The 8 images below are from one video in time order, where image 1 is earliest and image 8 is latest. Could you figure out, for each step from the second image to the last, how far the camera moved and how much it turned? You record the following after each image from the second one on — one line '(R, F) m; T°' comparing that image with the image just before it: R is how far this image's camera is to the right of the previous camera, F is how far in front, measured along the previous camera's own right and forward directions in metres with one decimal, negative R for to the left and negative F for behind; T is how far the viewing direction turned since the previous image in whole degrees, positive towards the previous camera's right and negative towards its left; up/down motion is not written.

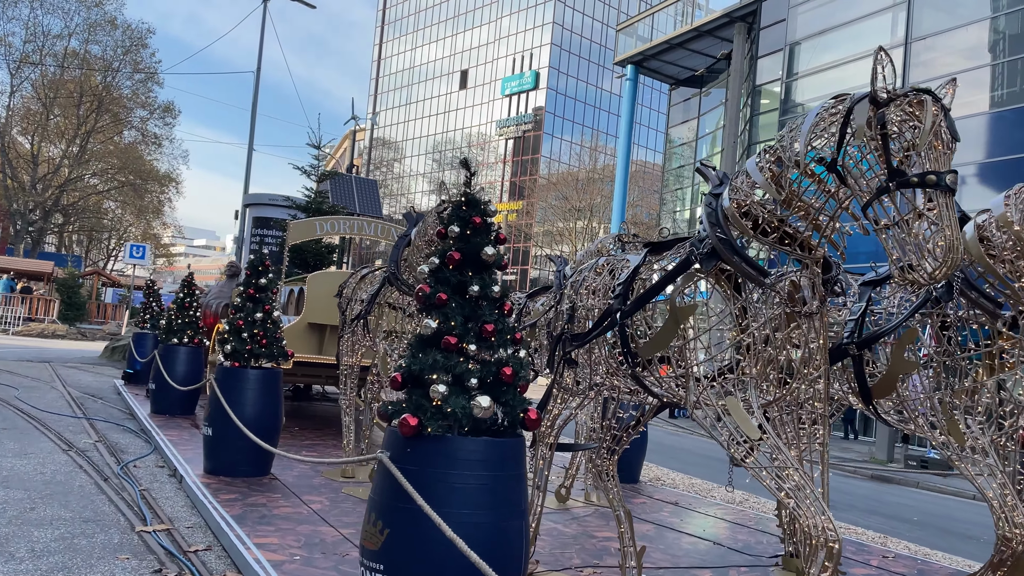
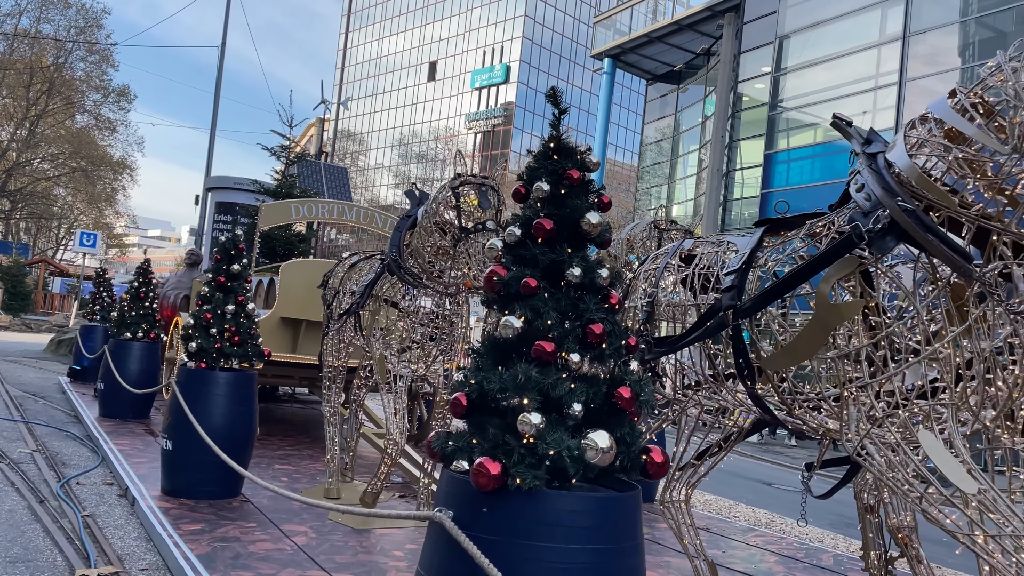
(-0.4, +0.9) m; +3°
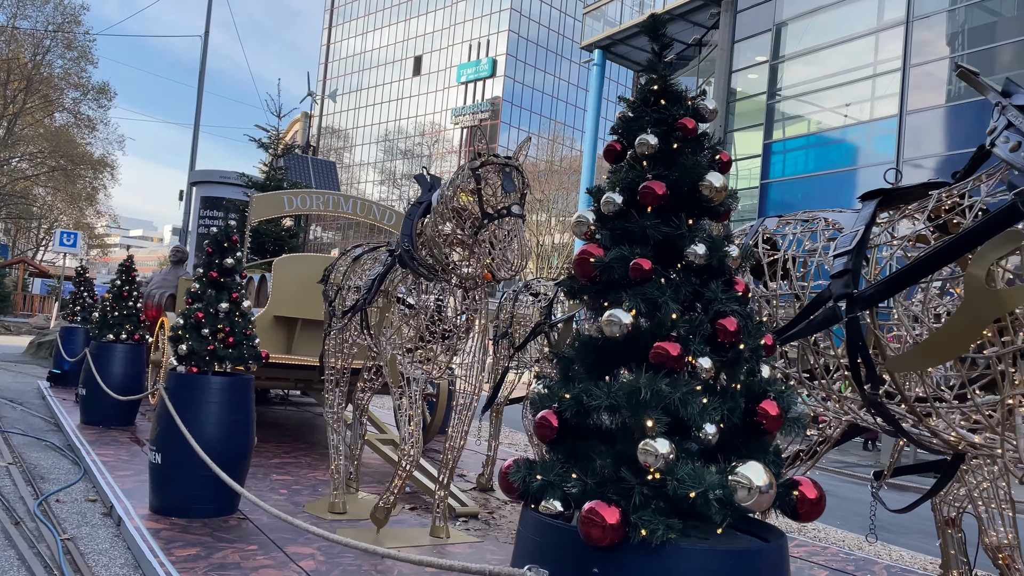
(-0.3, +0.5) m; +1°
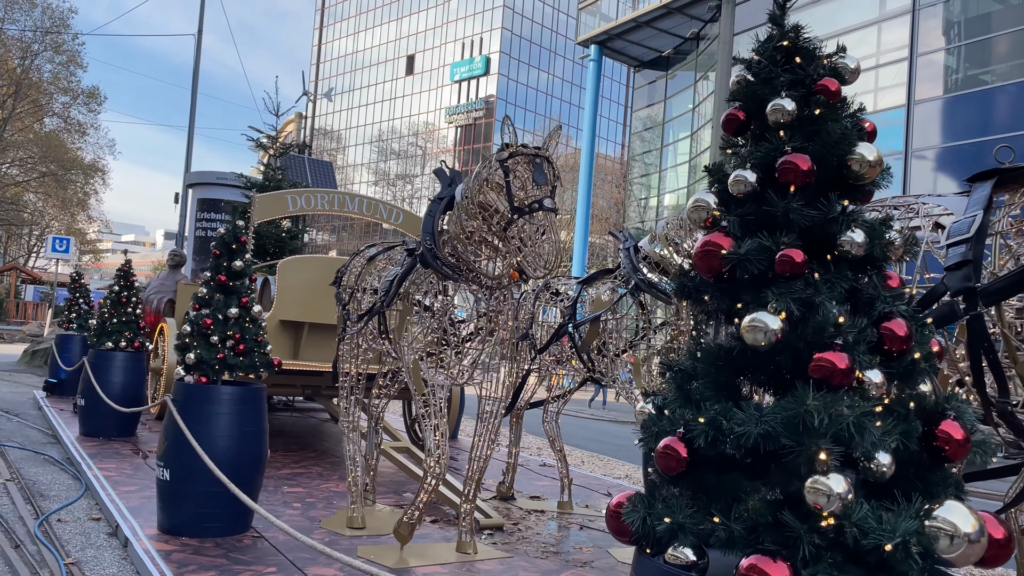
(-0.2, +0.3) m; 0°
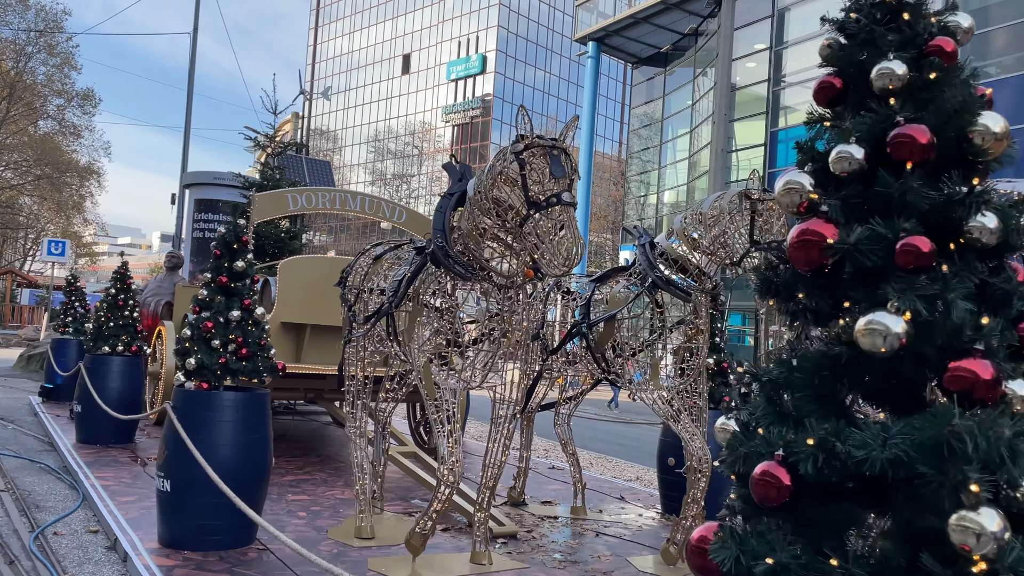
(-0.1, +0.2) m; 0°
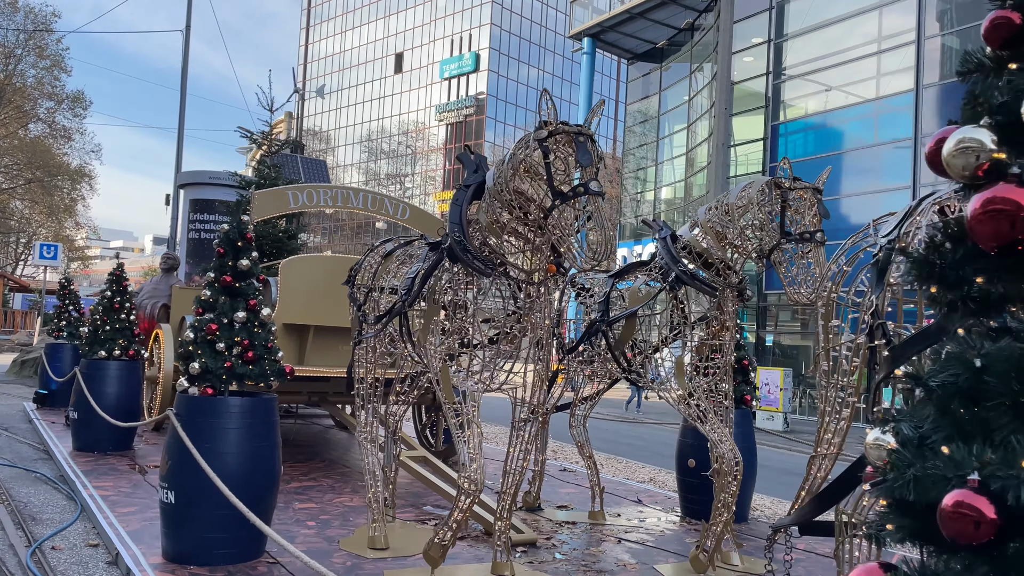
(-0.2, +0.2) m; 0°
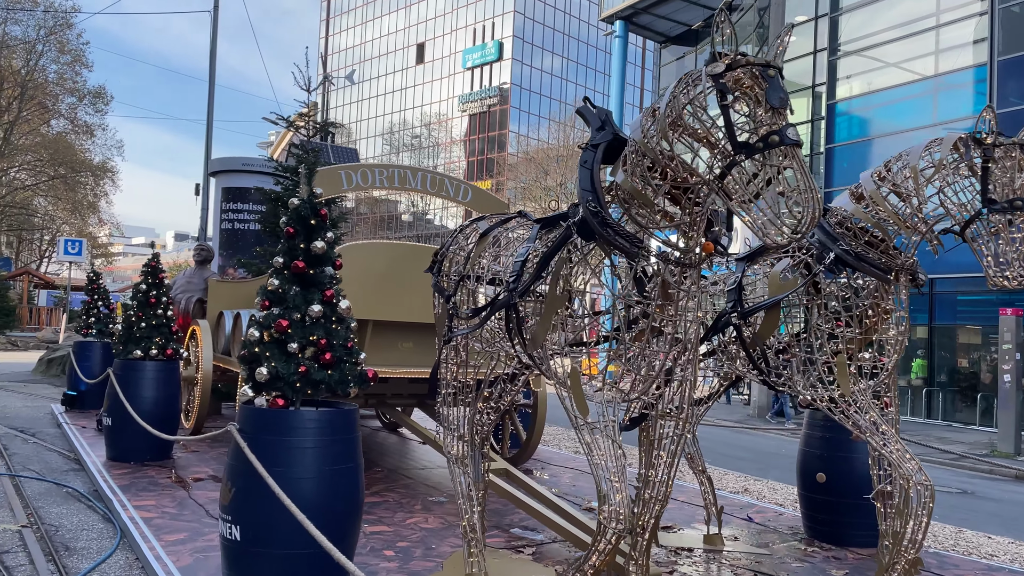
(-0.6, +0.8) m; -1°
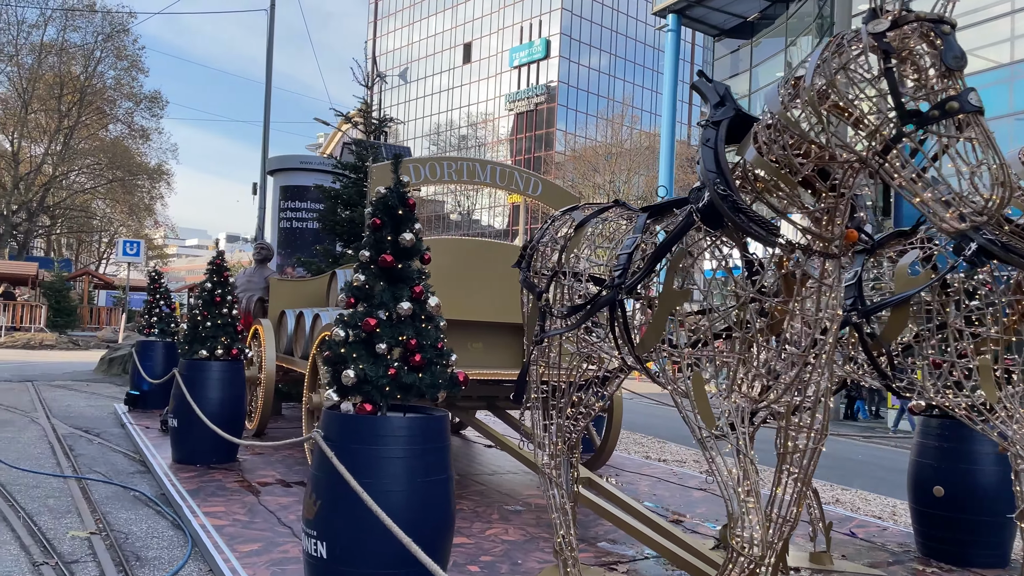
(-0.3, +0.3) m; -3°
